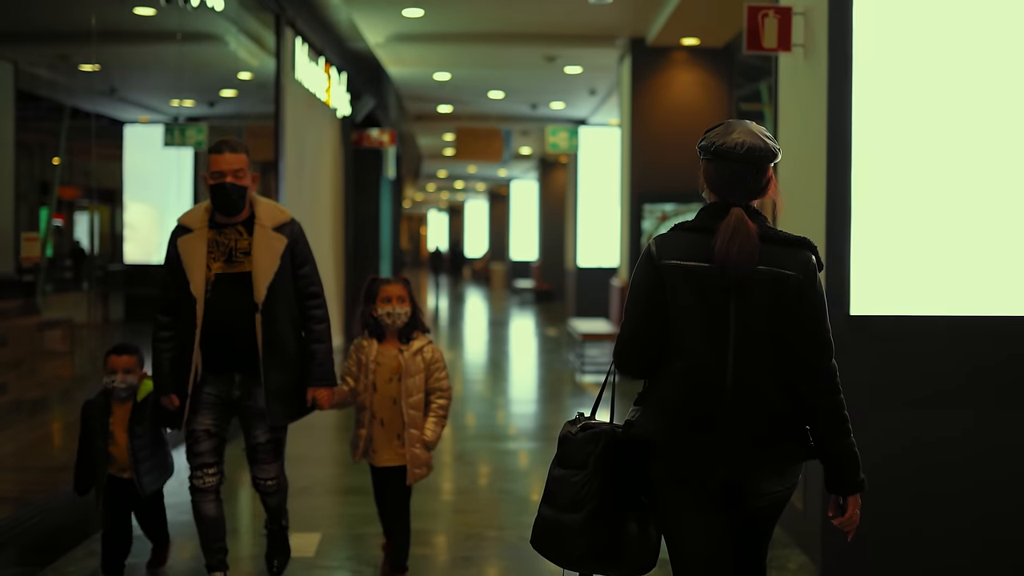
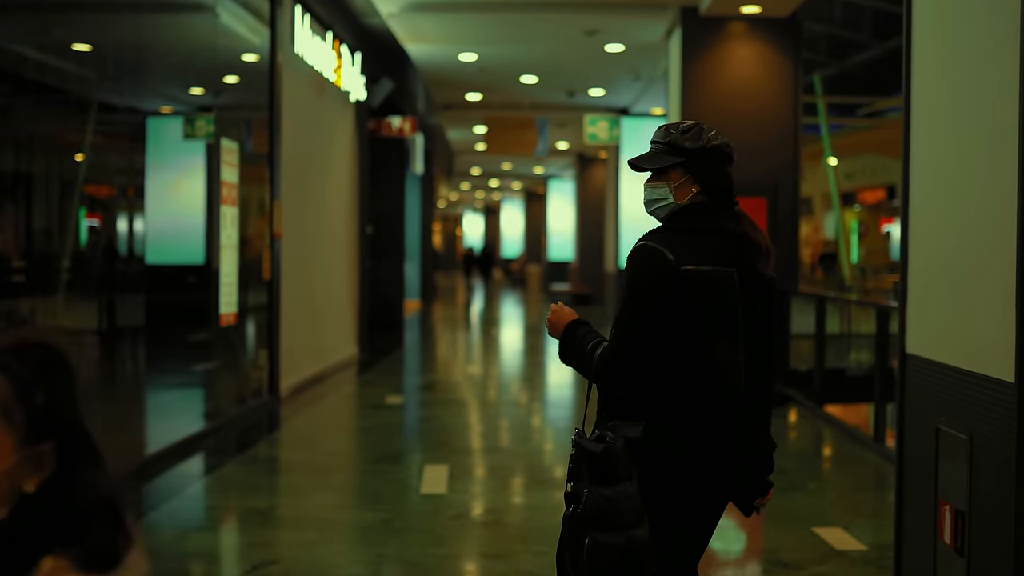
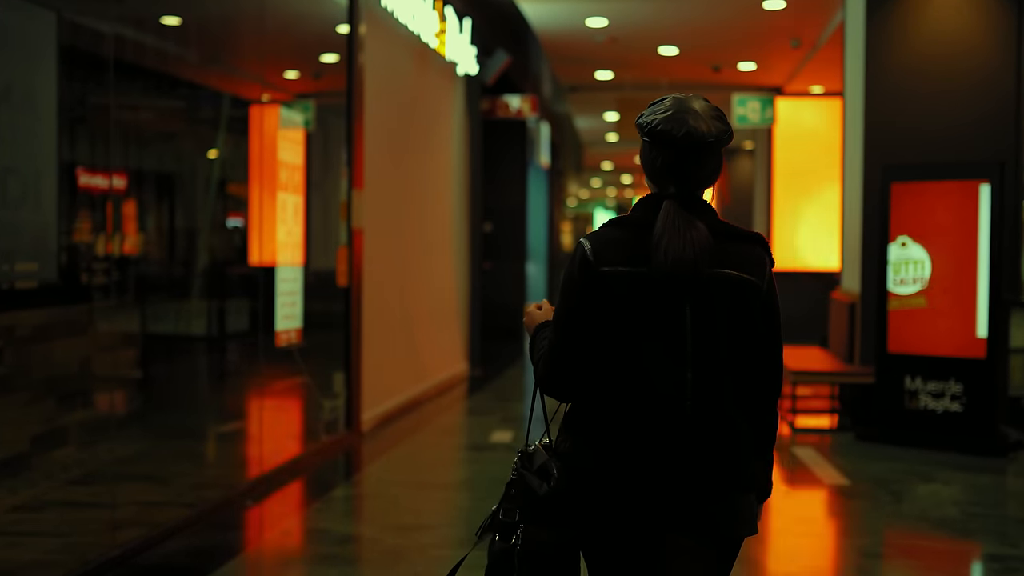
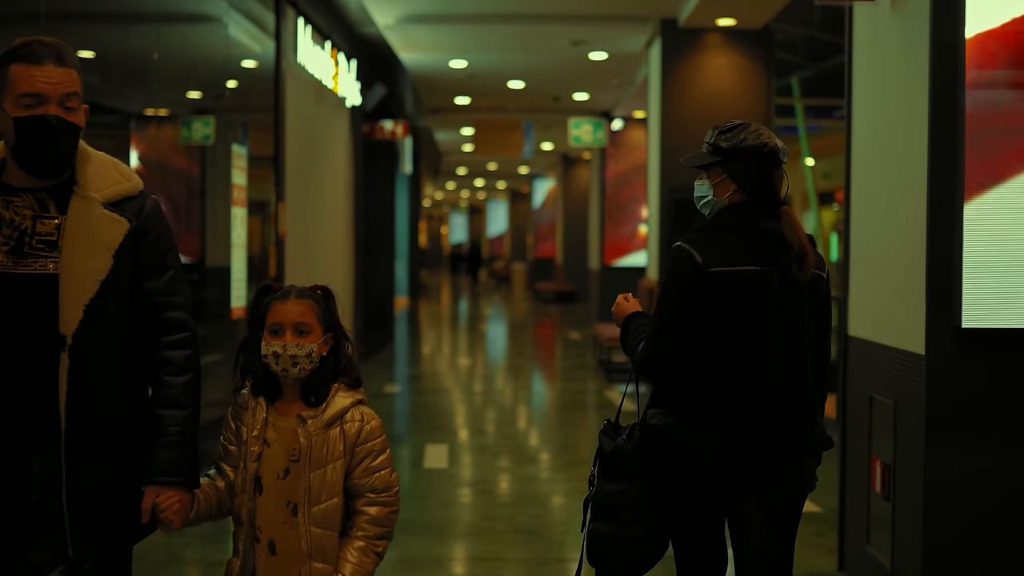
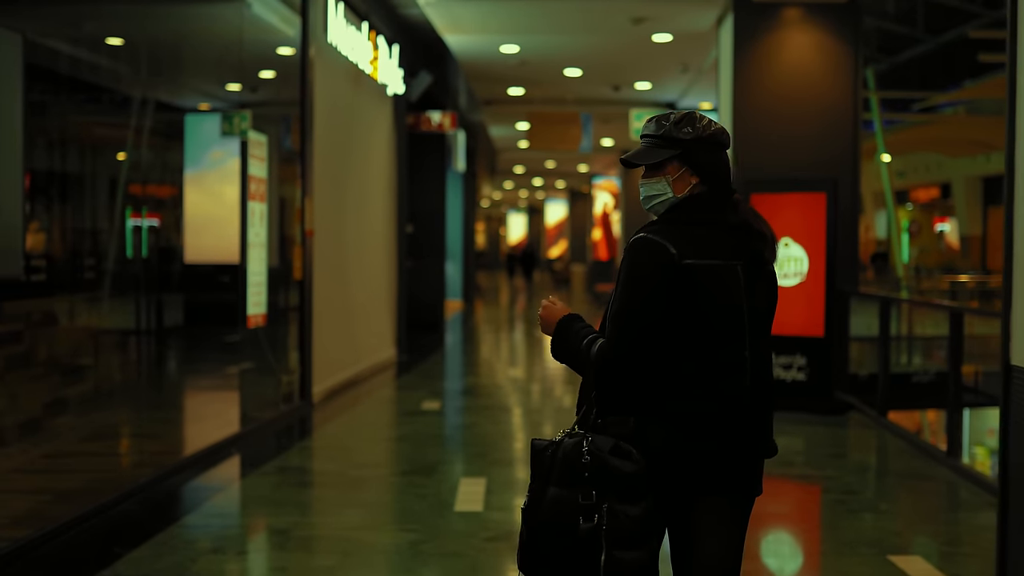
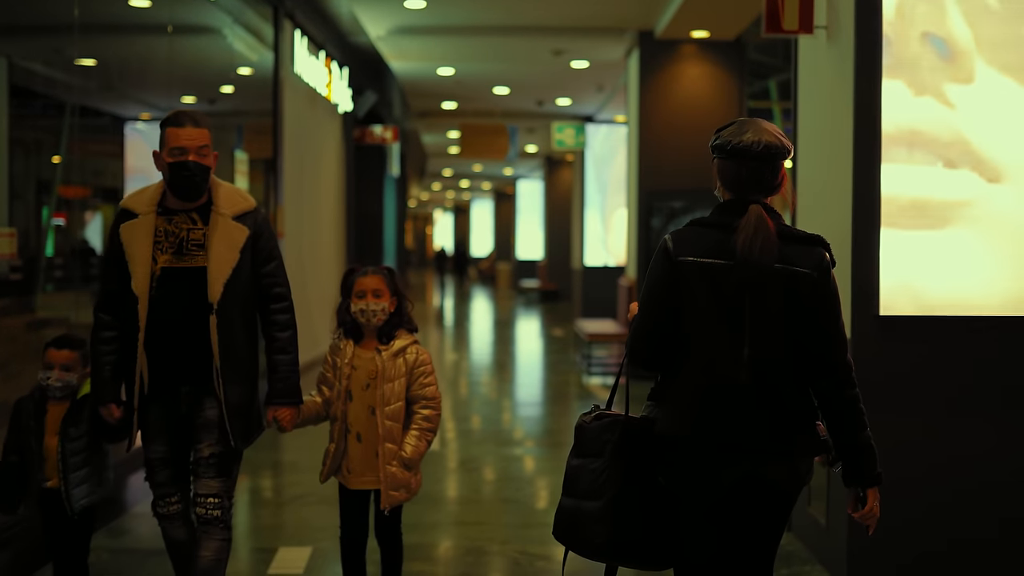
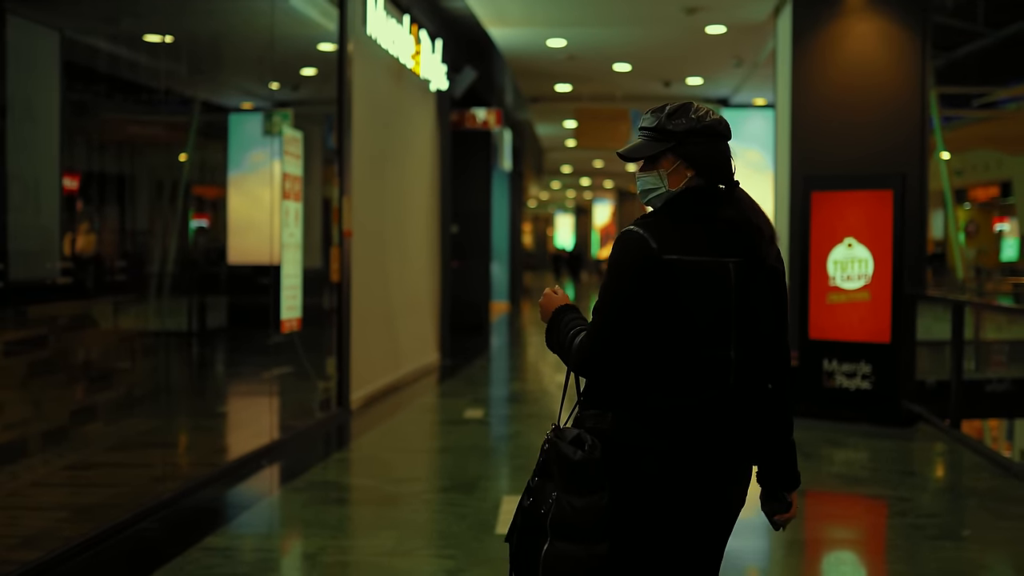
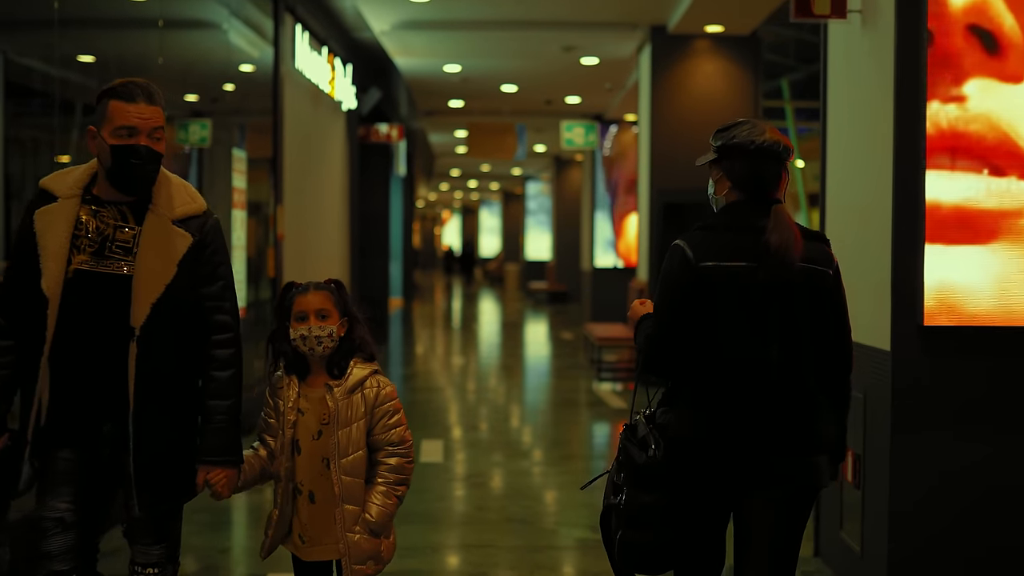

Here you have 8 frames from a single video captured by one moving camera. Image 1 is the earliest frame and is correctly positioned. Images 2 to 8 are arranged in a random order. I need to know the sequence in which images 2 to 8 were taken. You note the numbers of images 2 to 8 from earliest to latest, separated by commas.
6, 8, 4, 2, 5, 7, 3
